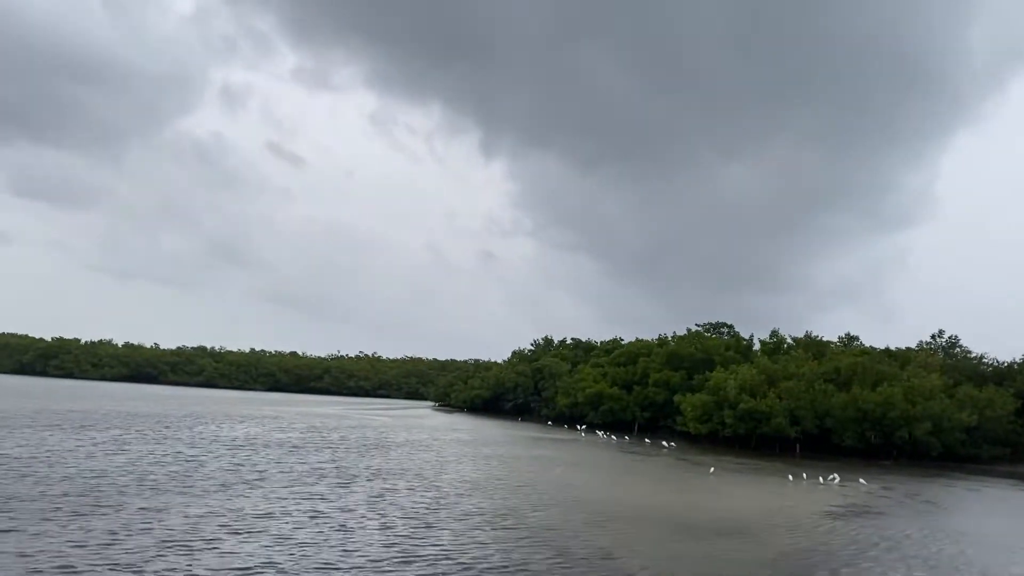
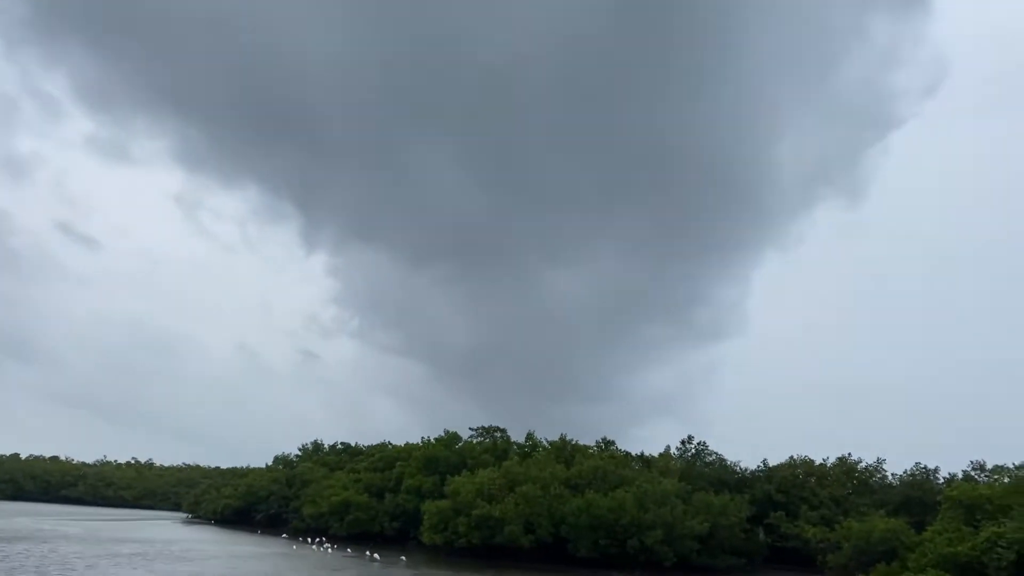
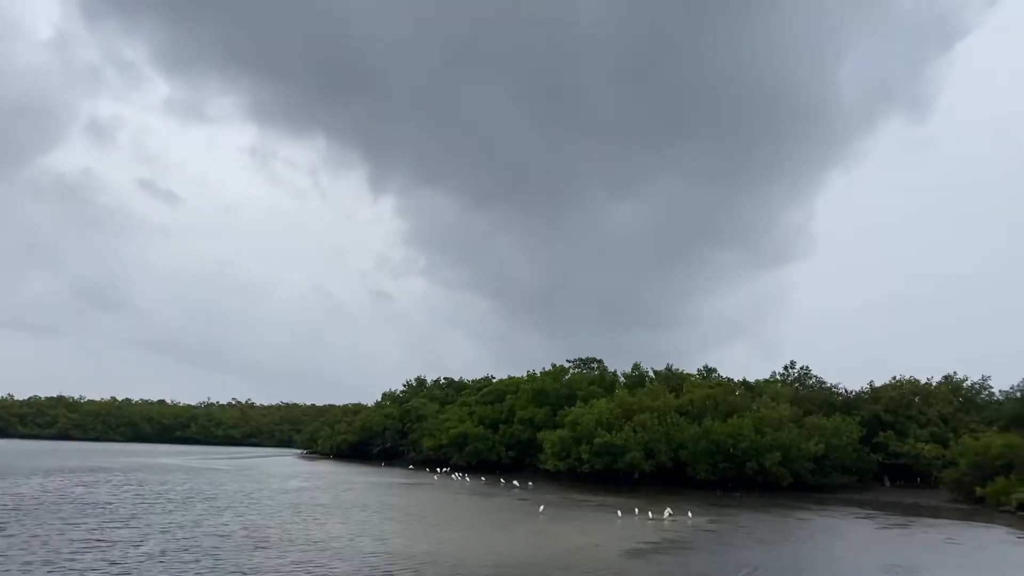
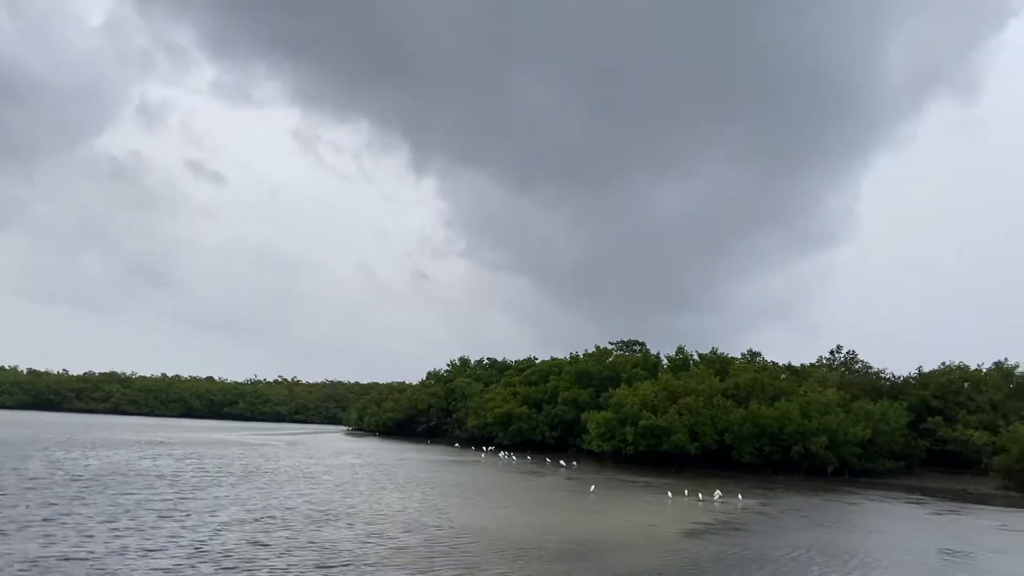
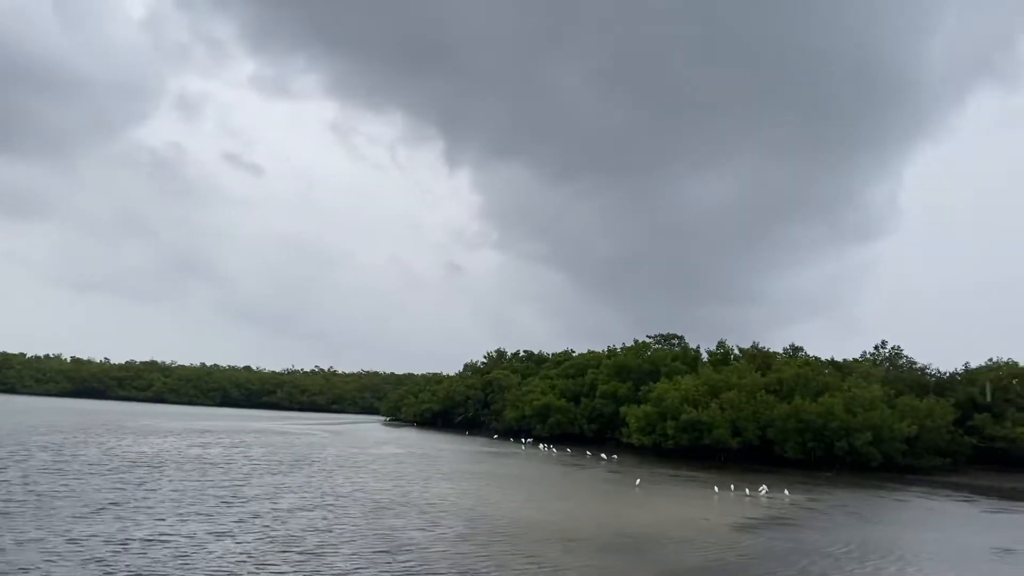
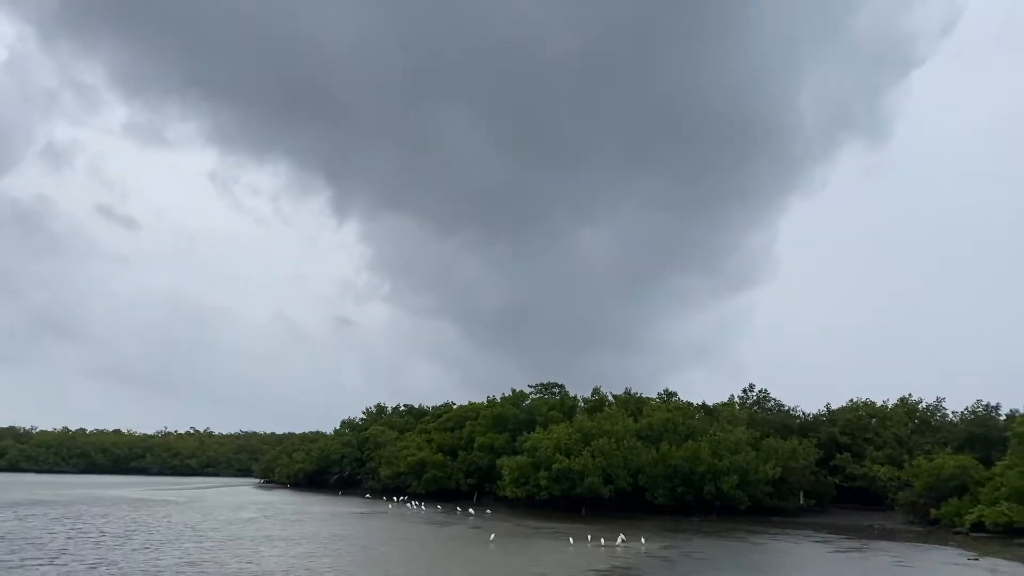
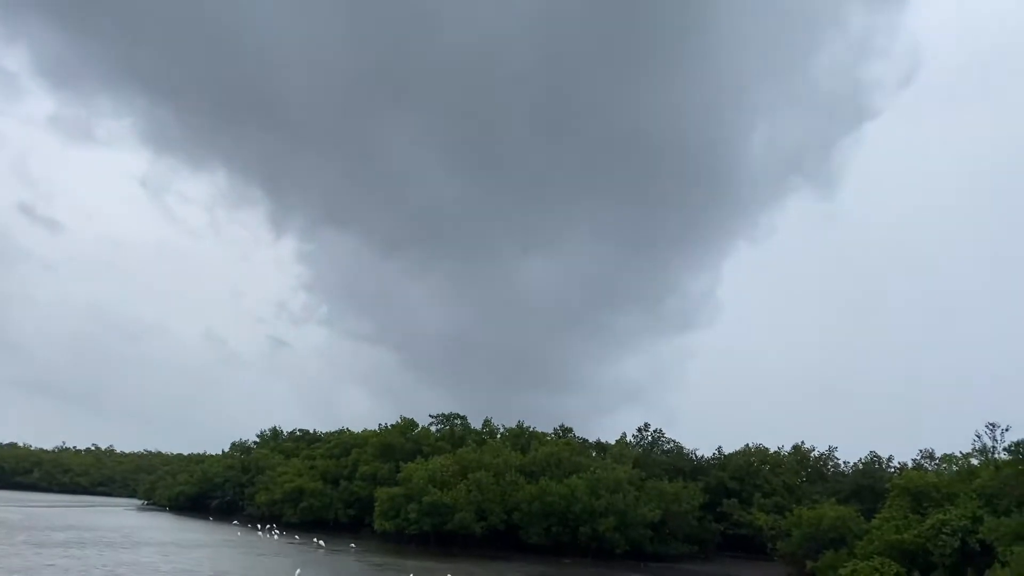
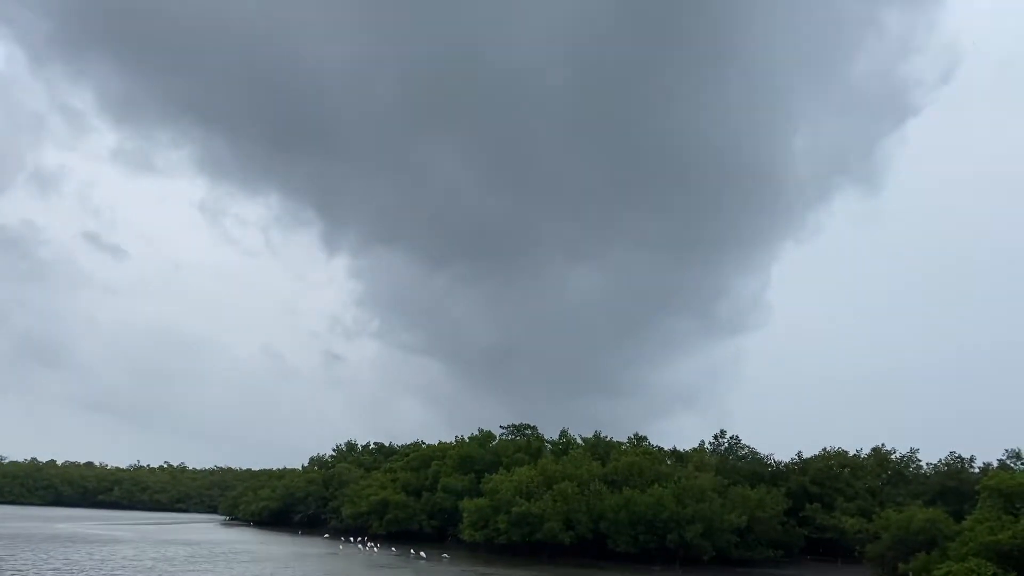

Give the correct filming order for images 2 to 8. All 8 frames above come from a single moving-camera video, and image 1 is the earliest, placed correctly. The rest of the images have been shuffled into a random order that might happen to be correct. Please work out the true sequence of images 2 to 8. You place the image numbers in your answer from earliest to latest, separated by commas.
5, 4, 3, 6, 8, 2, 7
